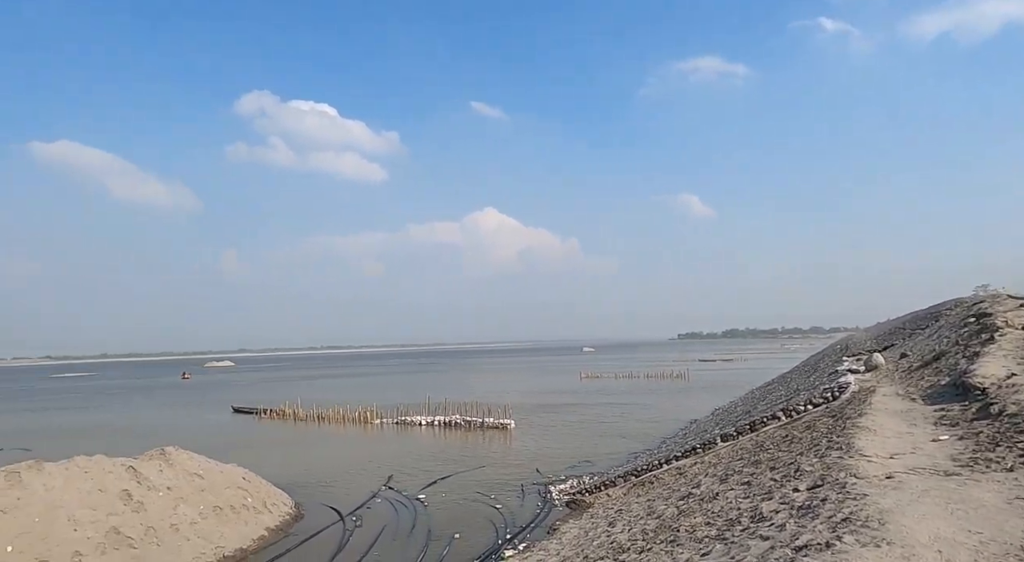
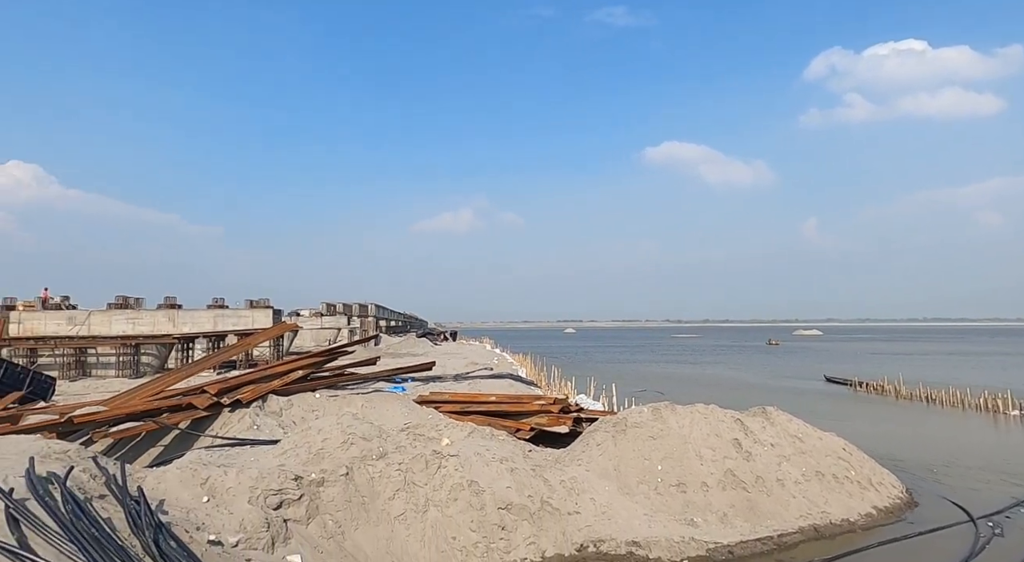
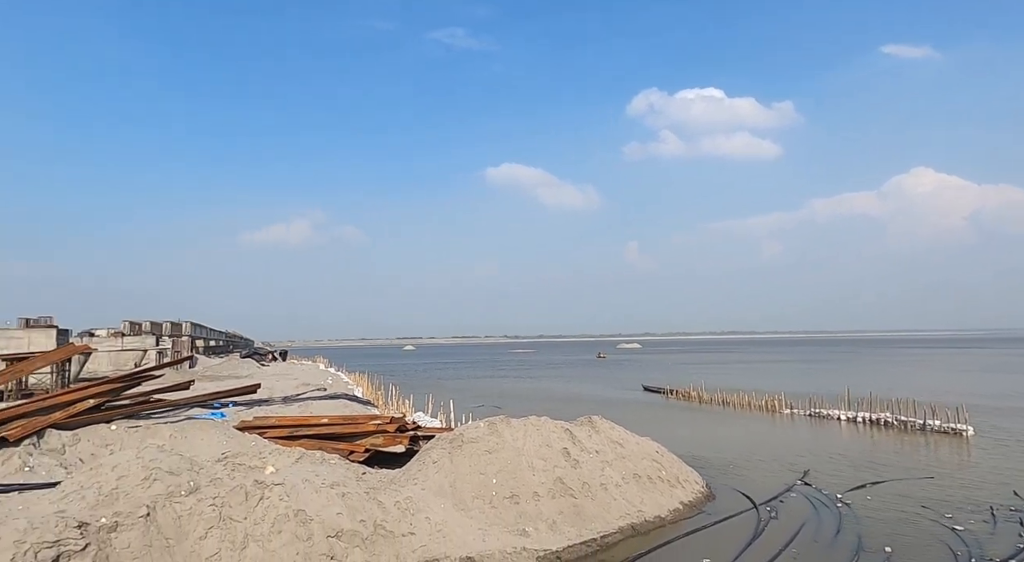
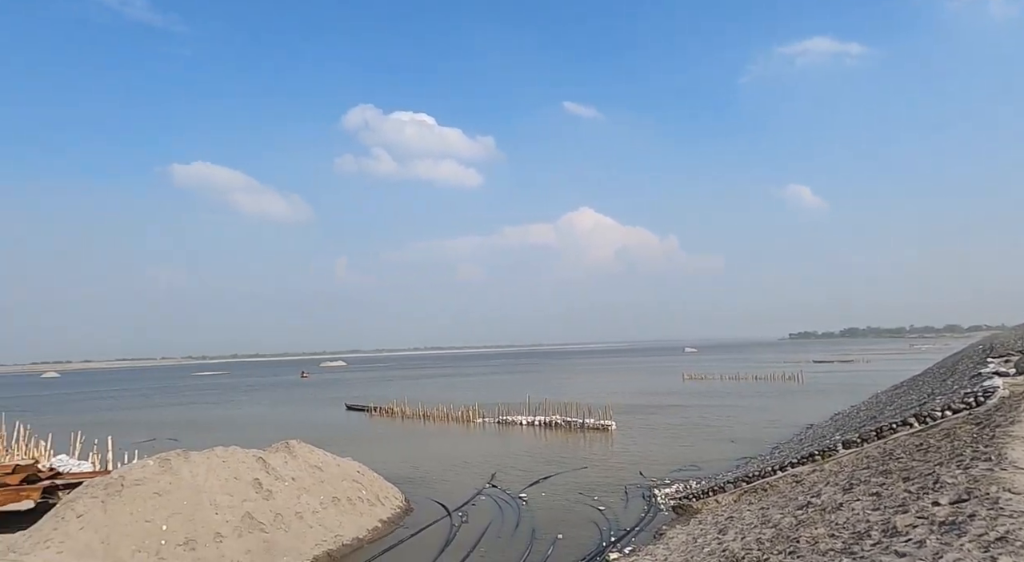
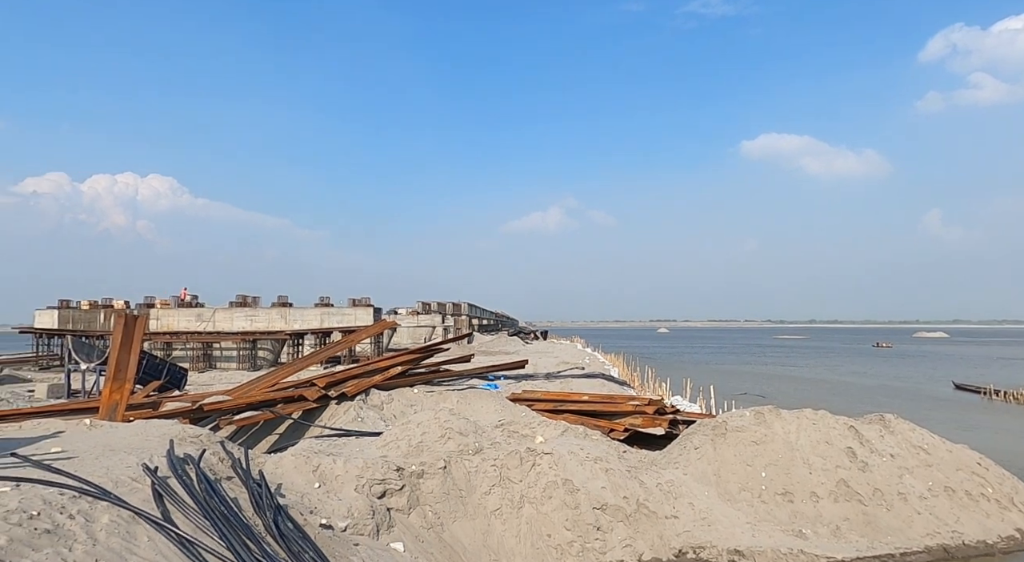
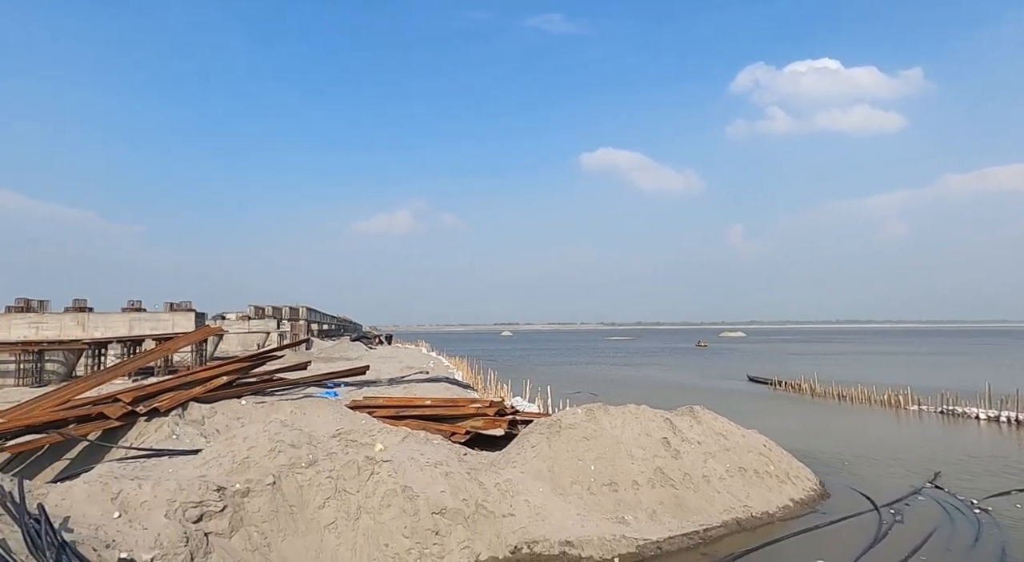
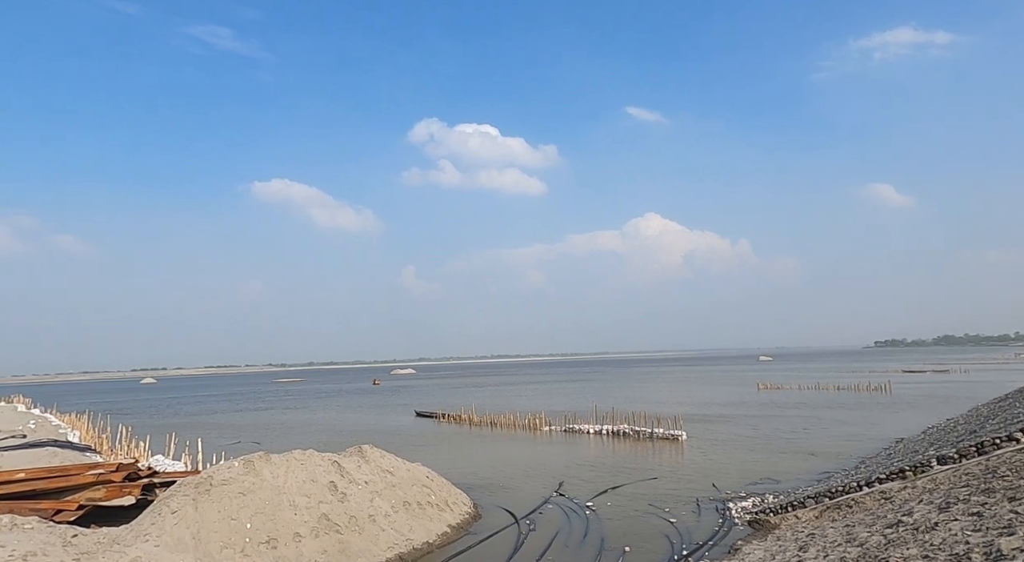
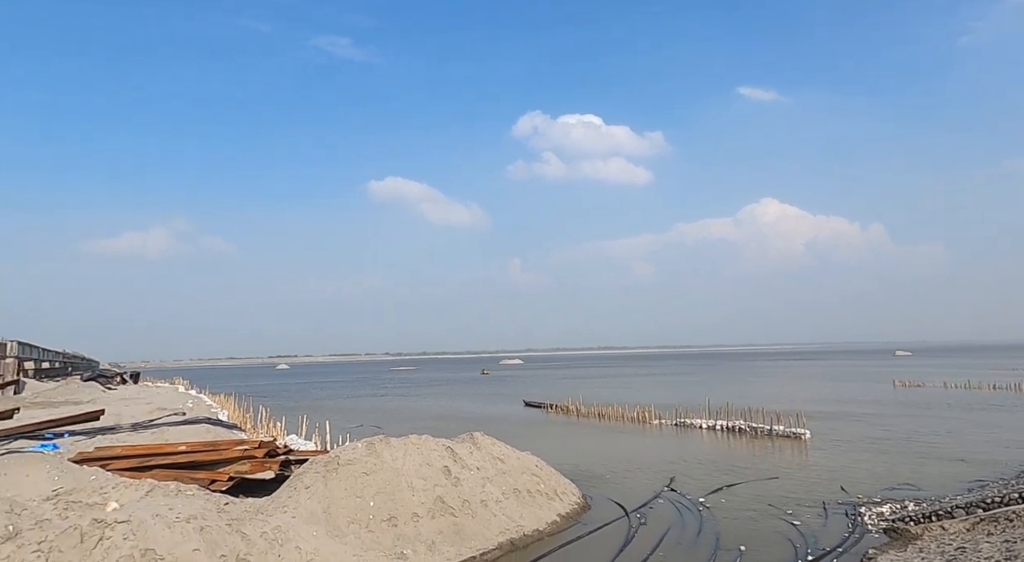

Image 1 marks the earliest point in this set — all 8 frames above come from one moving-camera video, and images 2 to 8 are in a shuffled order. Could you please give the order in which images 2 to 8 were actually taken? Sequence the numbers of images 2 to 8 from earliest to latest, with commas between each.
4, 7, 8, 3, 6, 2, 5
